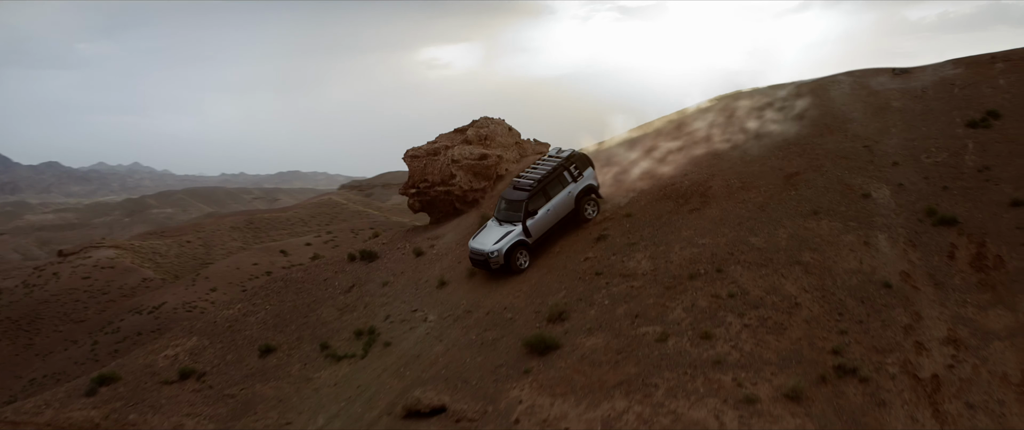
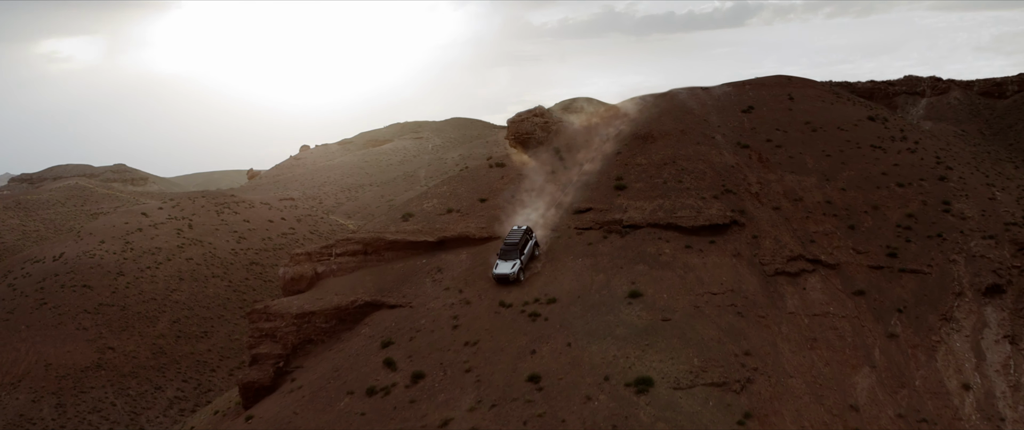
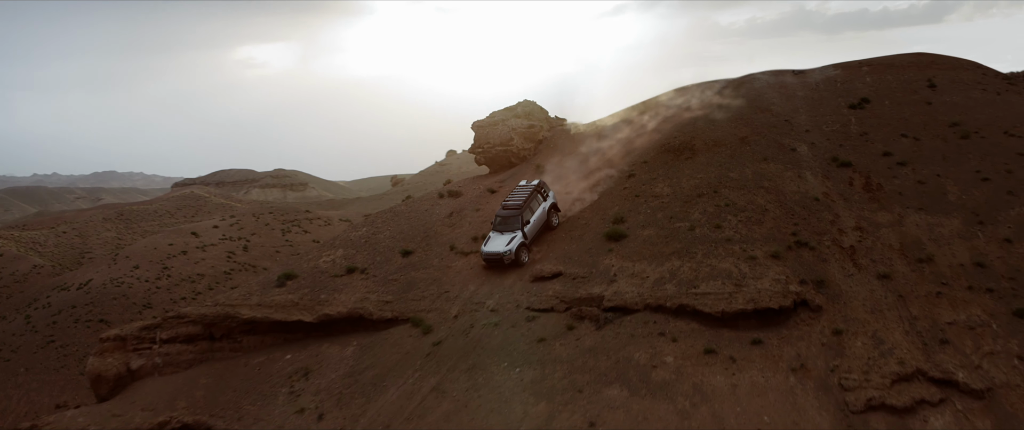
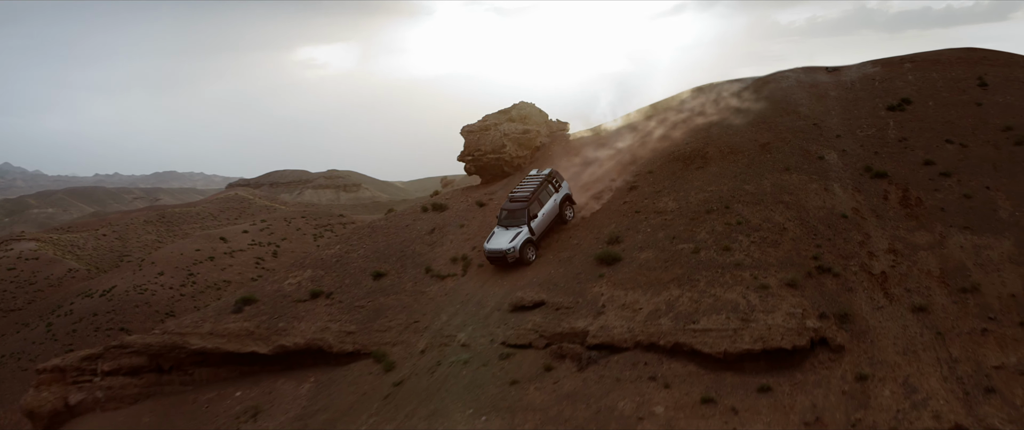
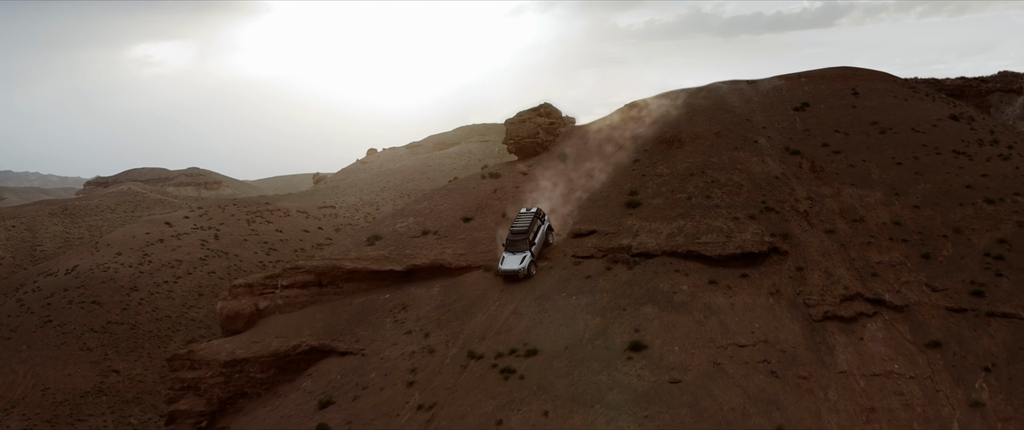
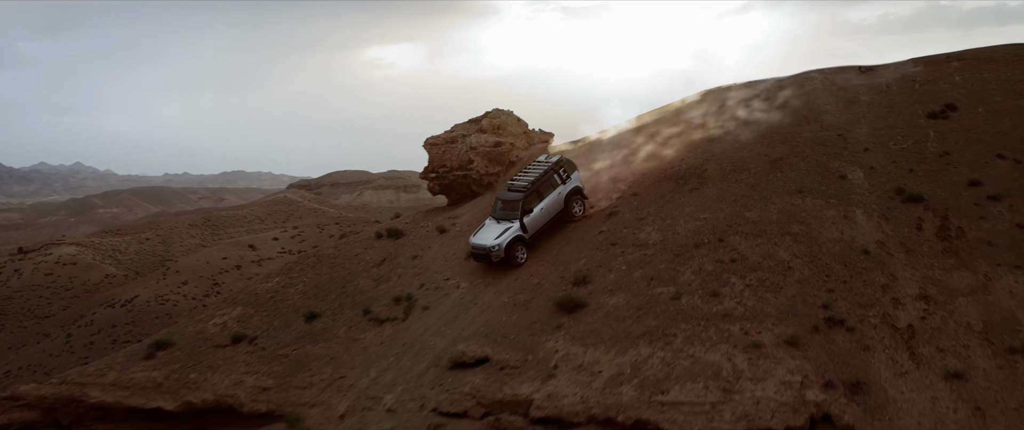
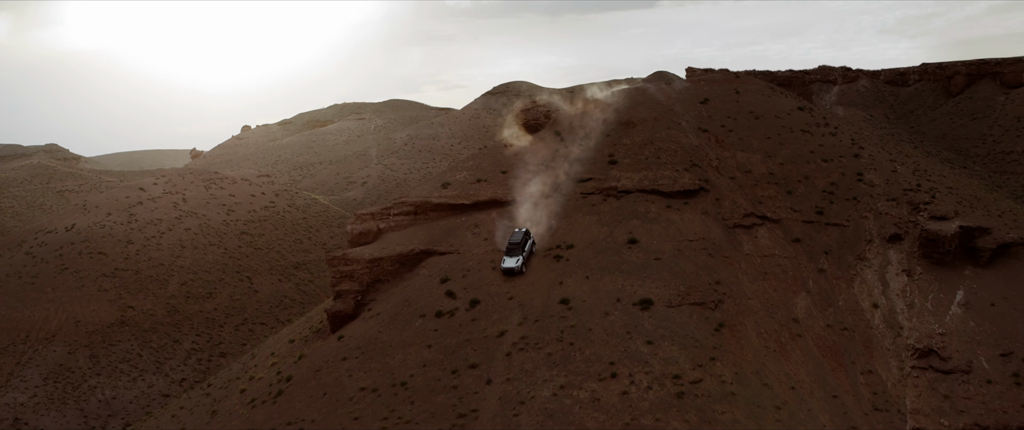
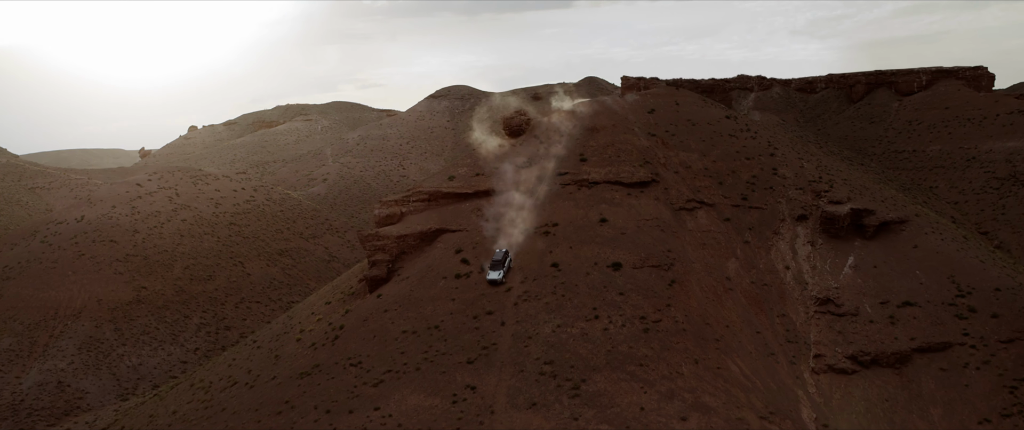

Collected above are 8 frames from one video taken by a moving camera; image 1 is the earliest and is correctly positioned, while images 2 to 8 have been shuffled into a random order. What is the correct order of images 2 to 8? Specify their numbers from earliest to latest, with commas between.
6, 4, 3, 5, 2, 7, 8
